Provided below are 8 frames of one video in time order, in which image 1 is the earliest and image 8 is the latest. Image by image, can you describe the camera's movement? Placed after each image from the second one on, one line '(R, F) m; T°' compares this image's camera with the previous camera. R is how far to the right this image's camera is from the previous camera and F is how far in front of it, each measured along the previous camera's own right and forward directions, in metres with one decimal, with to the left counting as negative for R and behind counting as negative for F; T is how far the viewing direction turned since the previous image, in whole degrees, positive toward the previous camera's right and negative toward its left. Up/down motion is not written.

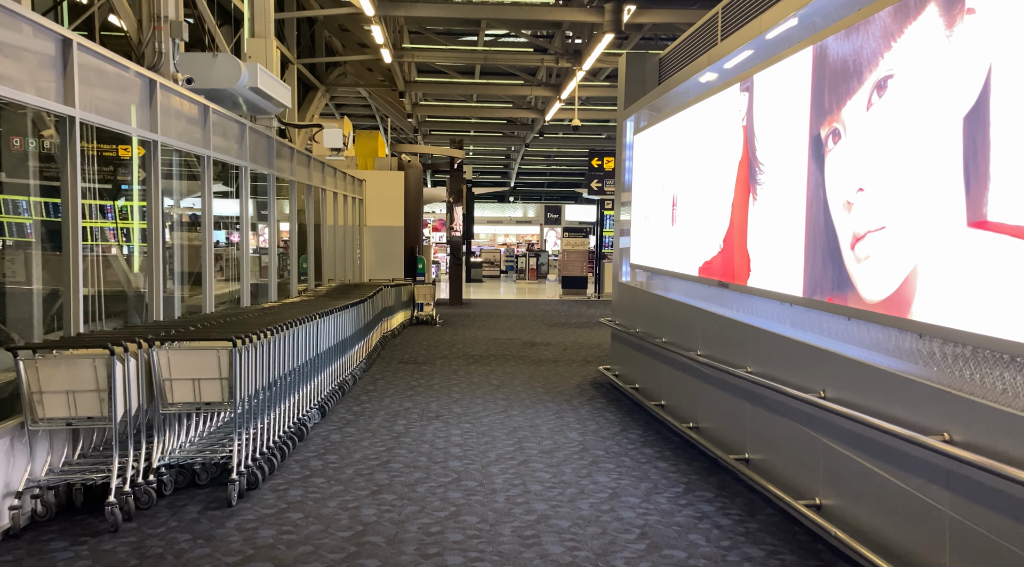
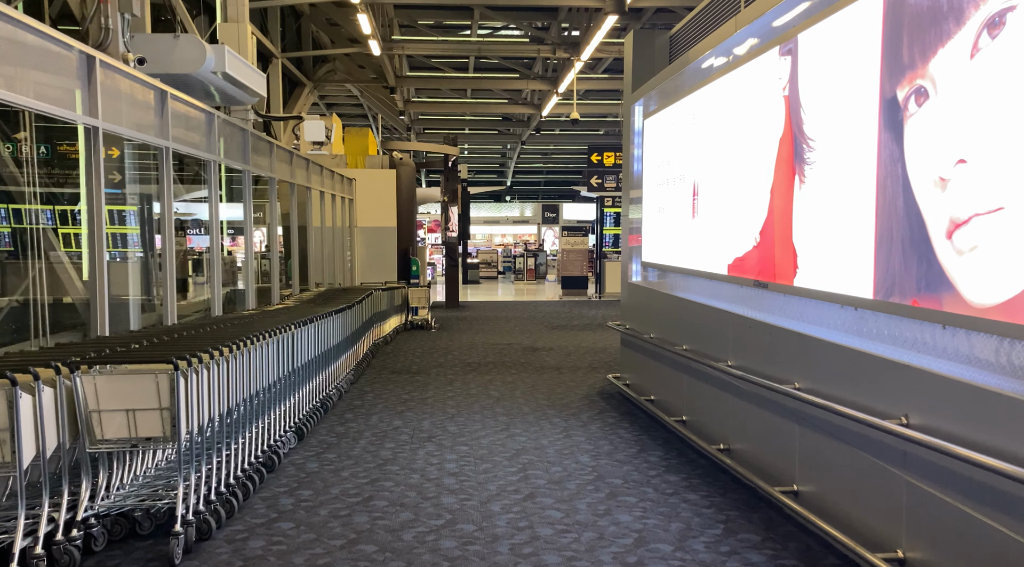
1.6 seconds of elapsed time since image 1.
(0.0, +0.7) m; 0°
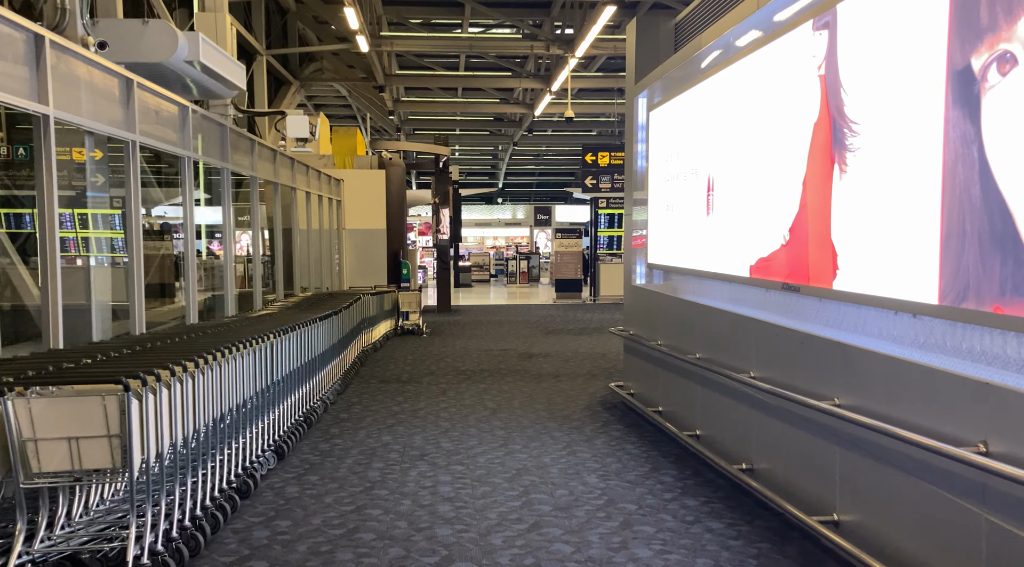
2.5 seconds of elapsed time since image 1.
(0.0, +0.4) m; +1°
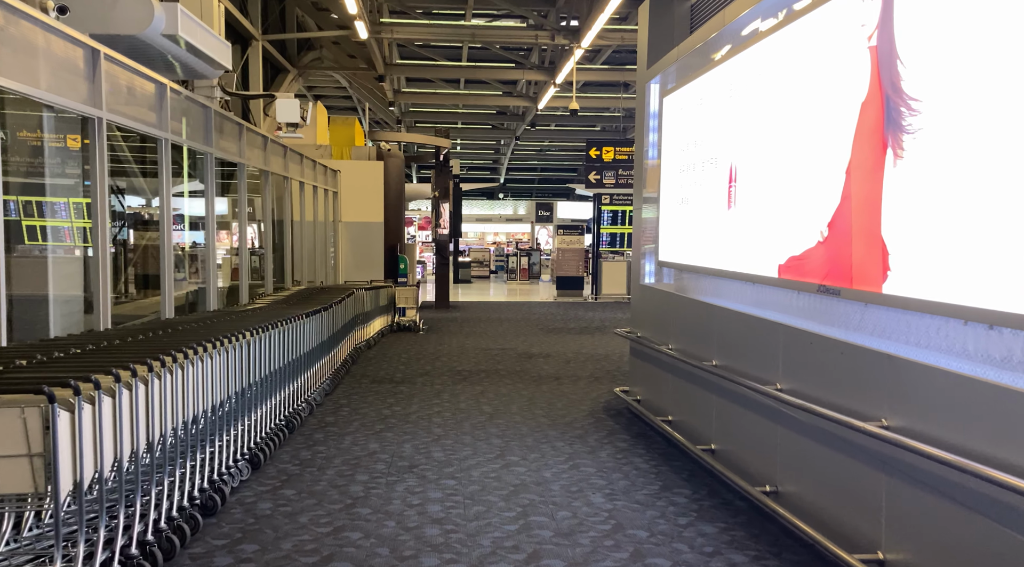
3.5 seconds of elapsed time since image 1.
(0.0, +0.4) m; 0°
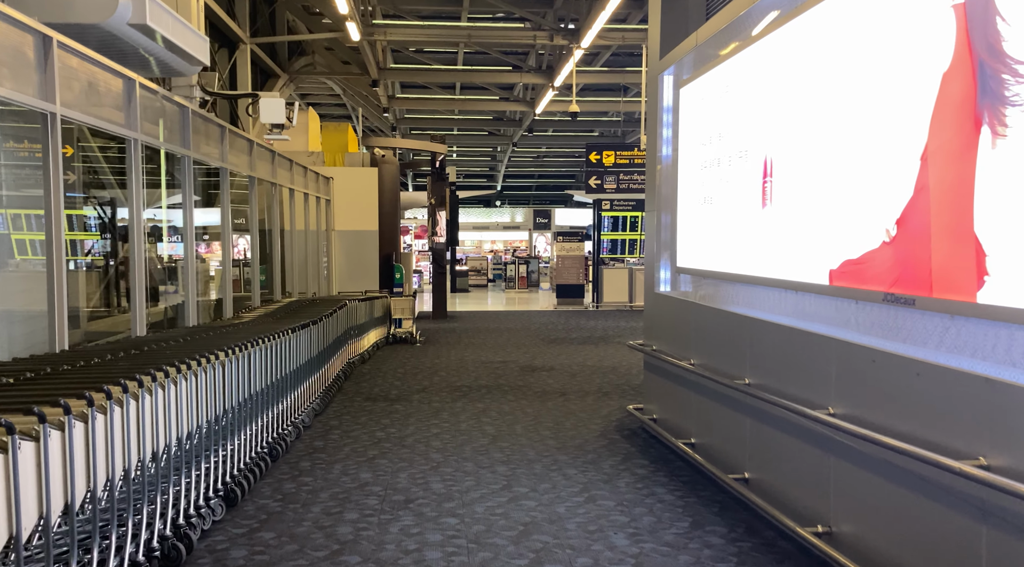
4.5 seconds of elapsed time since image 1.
(0.0, +0.5) m; 0°
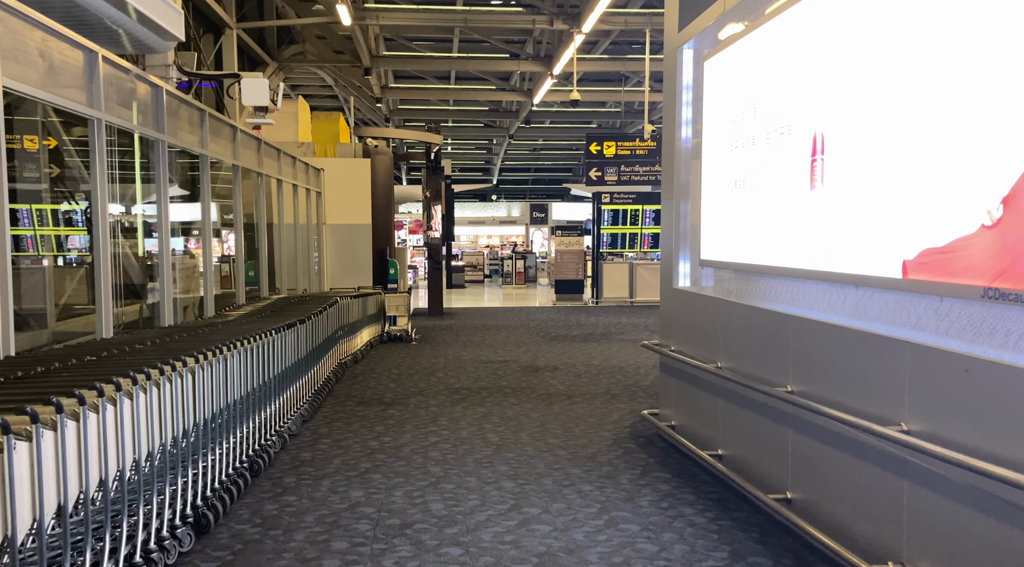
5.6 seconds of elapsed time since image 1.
(-0.1, +0.5) m; 0°
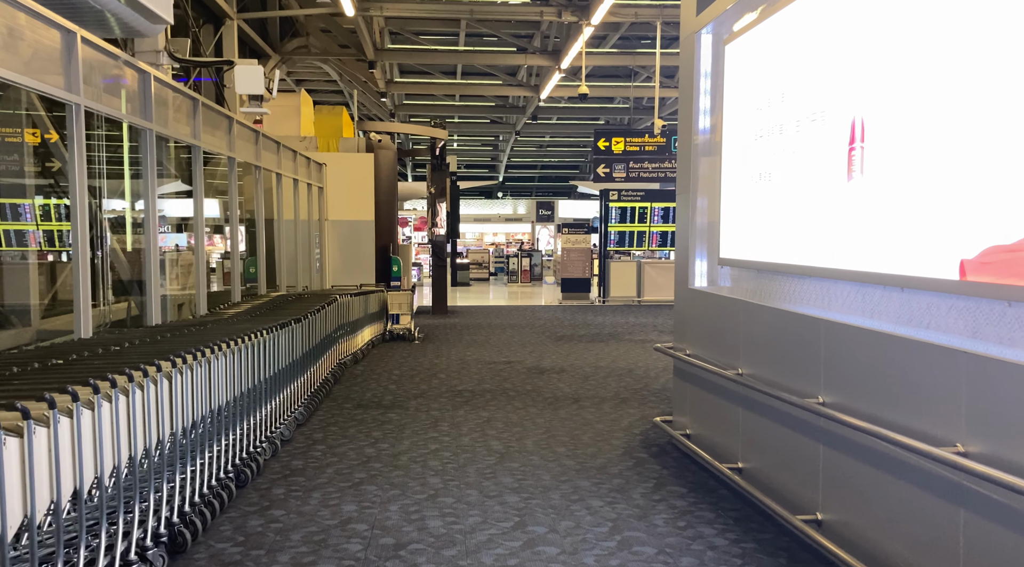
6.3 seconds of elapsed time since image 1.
(0.0, +0.3) m; 0°
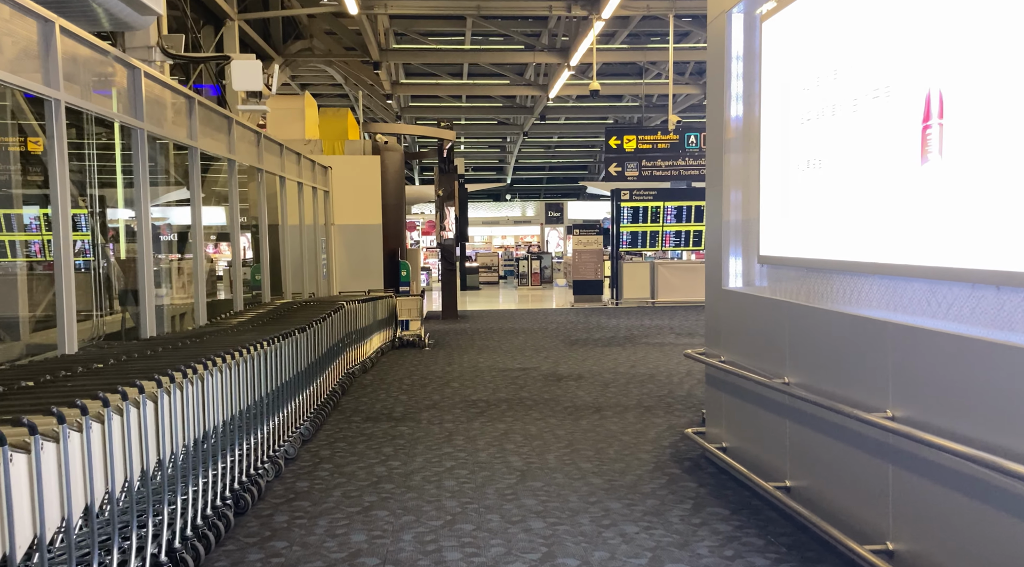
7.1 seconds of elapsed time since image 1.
(-0.1, +0.4) m; -1°
